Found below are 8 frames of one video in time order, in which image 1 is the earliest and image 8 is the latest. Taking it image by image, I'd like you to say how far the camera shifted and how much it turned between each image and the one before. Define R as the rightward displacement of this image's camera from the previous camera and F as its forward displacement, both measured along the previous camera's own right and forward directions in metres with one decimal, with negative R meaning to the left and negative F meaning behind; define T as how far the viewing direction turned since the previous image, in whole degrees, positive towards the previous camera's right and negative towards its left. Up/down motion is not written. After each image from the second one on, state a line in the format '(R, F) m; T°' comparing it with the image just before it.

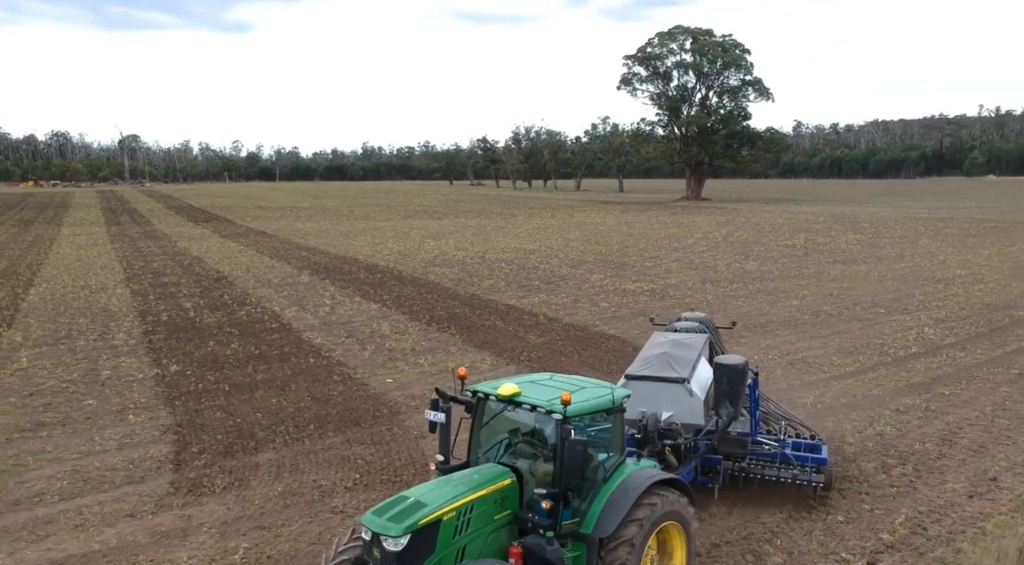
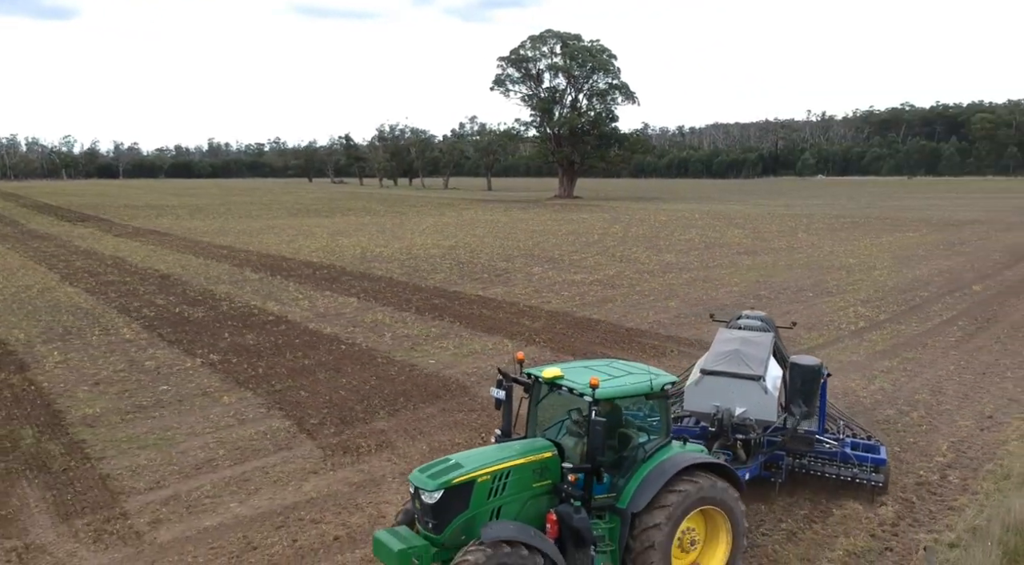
(-2.1, -0.8) m; +7°
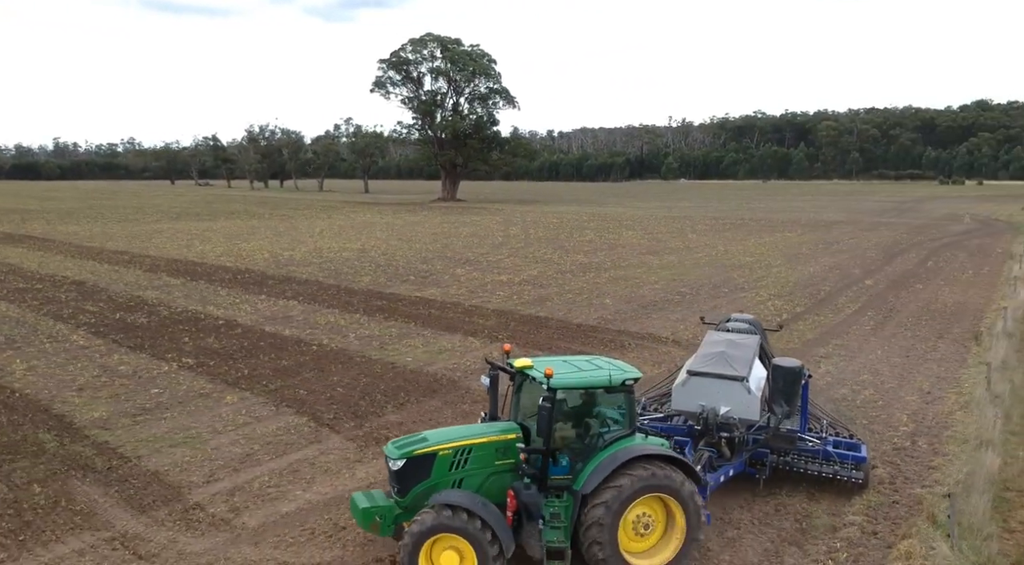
(-1.2, -0.4) m; +7°
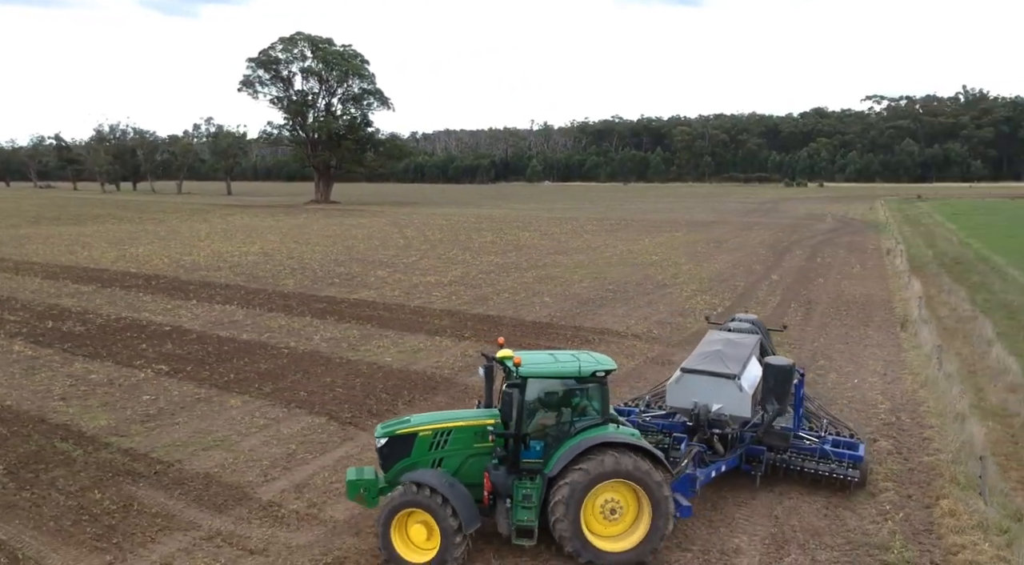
(-1.2, -0.1) m; +7°
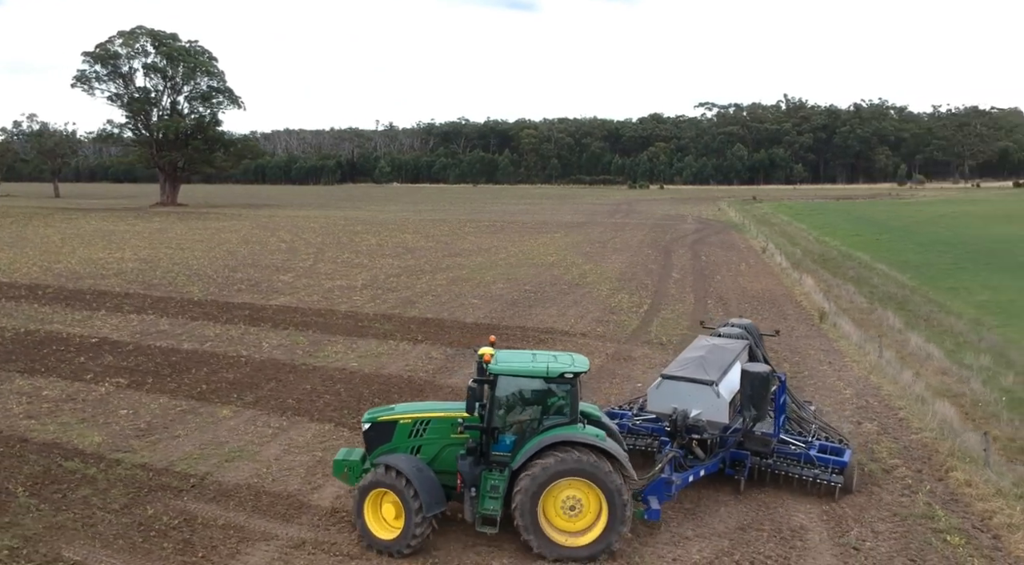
(-1.3, 0.0) m; +8°
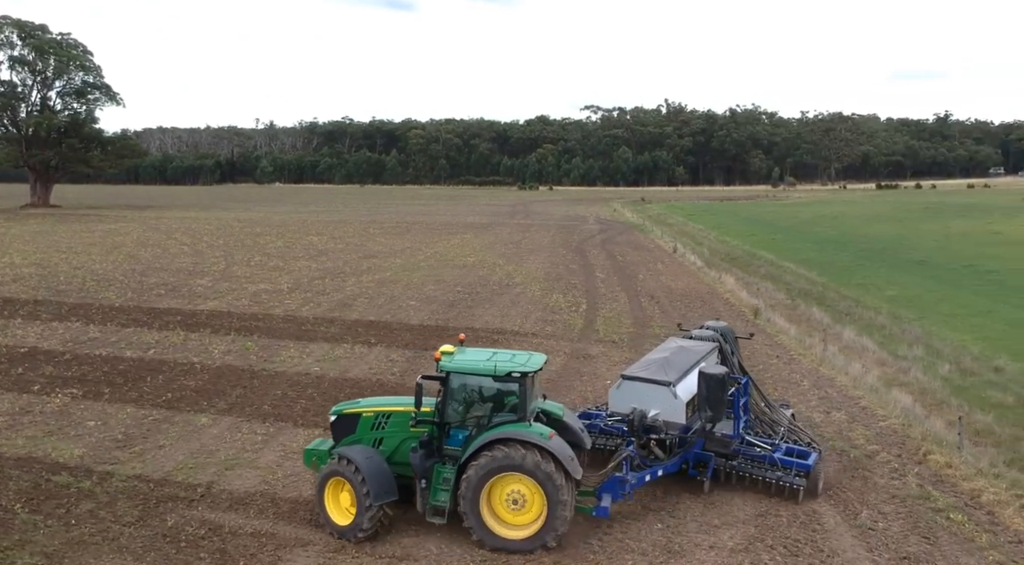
(-0.8, 0.0) m; +6°
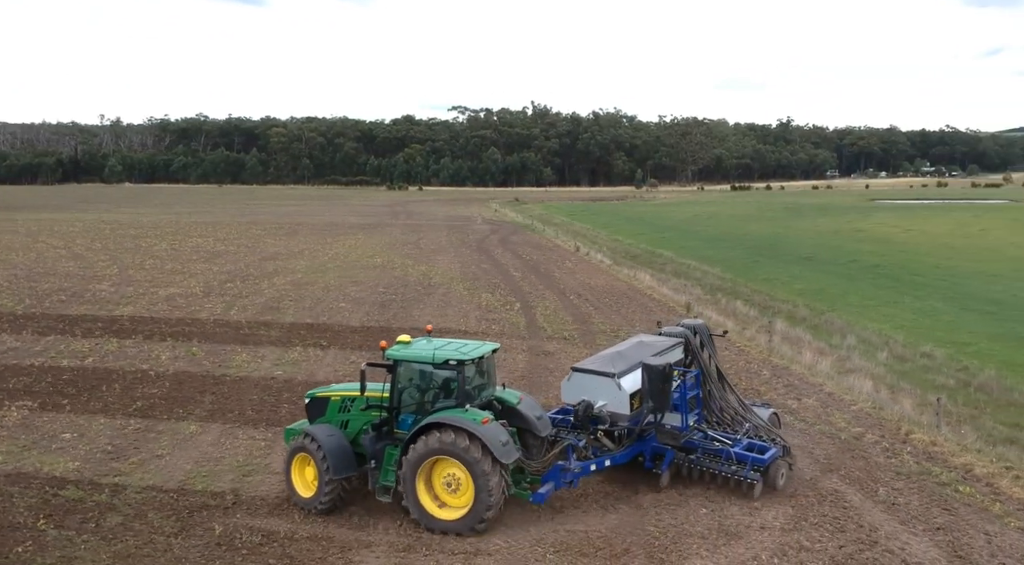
(-1.0, 0.0) m; +7°
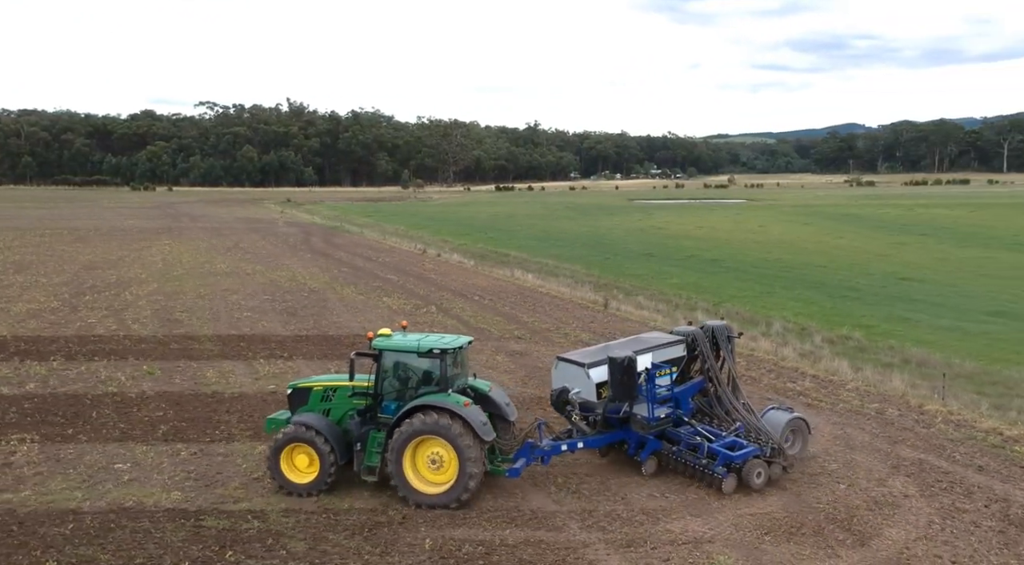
(-2.3, 0.0) m; +11°
